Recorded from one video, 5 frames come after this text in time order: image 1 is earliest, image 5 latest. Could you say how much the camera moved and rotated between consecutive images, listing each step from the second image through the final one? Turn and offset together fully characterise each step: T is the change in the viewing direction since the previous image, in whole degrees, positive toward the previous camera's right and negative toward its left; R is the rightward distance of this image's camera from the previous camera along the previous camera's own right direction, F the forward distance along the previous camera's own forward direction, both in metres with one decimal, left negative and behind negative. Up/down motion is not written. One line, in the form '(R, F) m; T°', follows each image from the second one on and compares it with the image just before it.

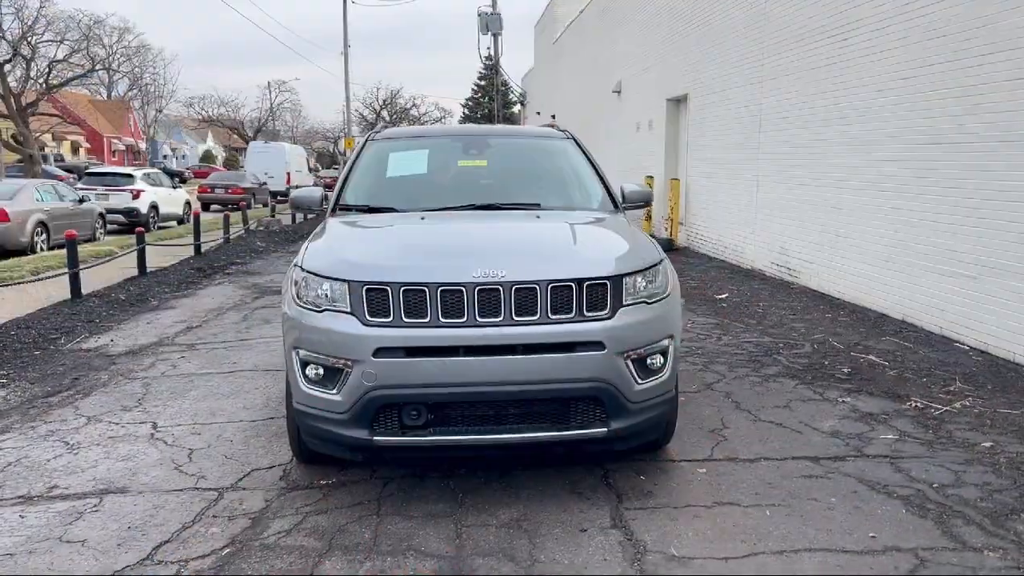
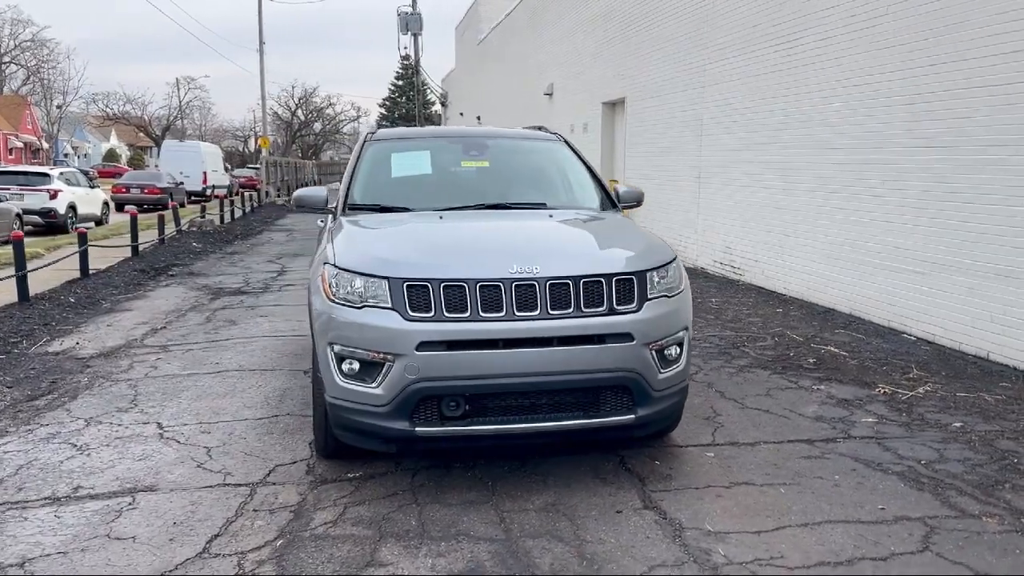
(-0.5, -0.1) m; +5°
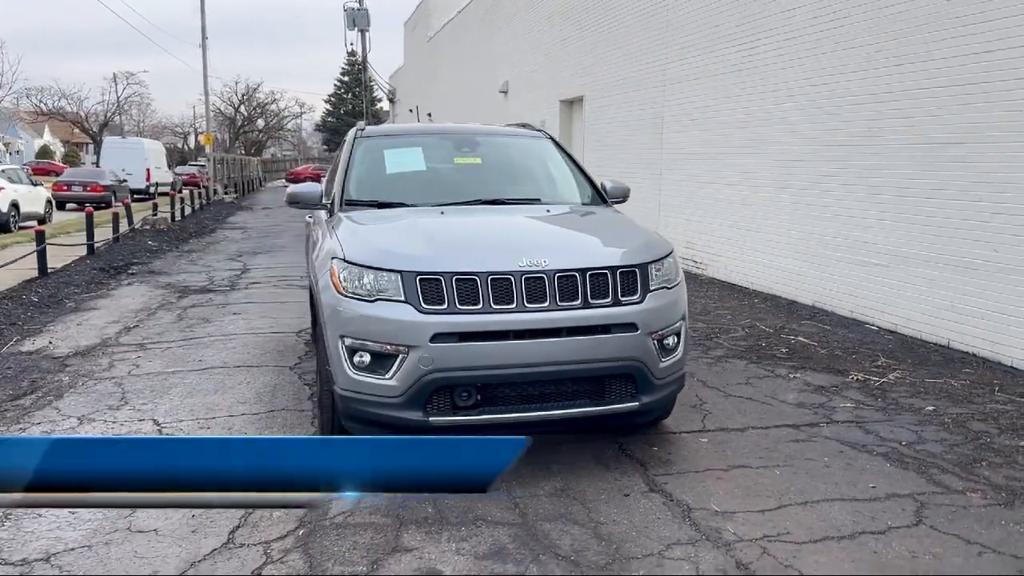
(-0.3, -0.1) m; +3°
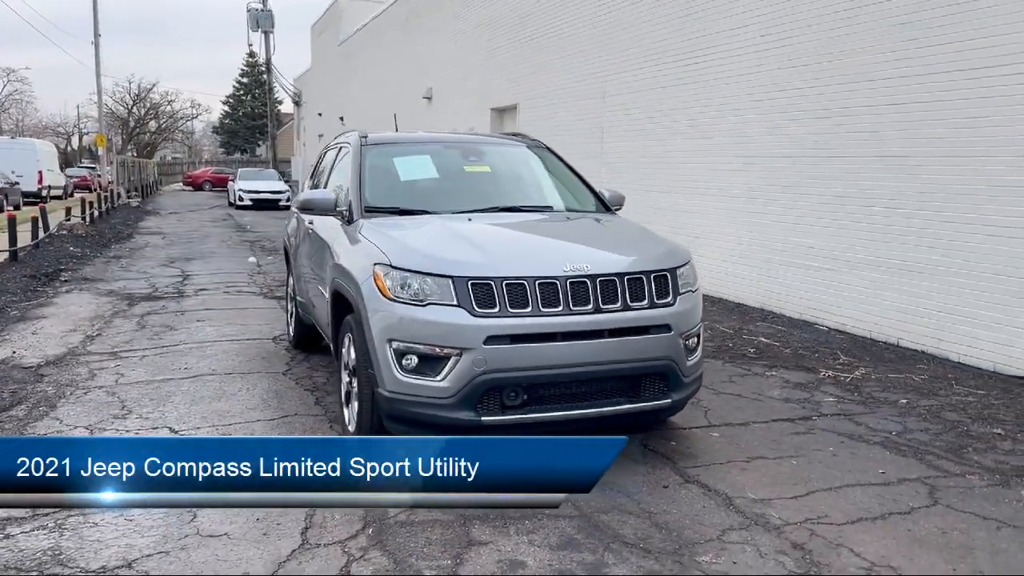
(-0.7, -0.1) m; +6°
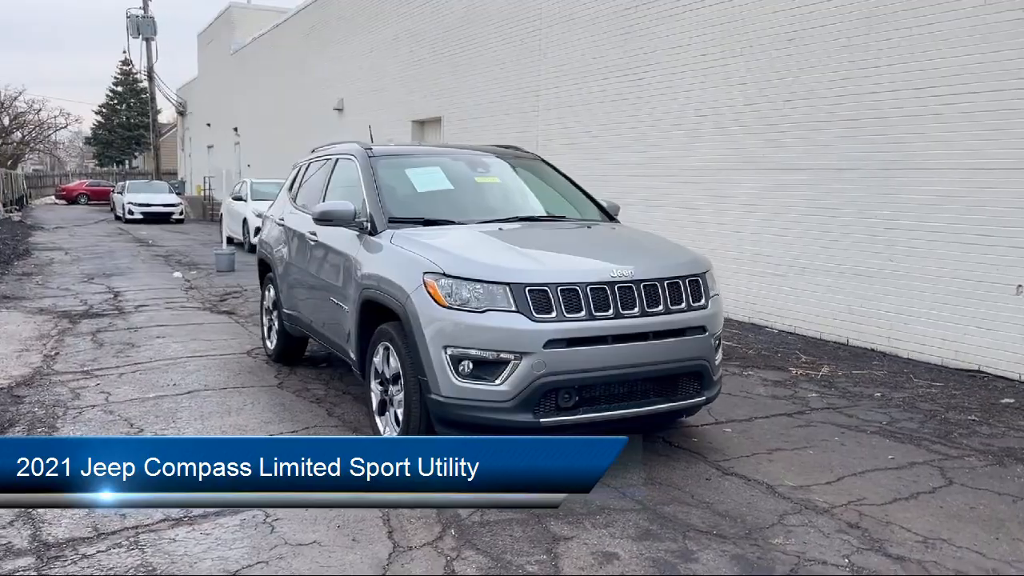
(-0.8, -0.1) m; +7°
